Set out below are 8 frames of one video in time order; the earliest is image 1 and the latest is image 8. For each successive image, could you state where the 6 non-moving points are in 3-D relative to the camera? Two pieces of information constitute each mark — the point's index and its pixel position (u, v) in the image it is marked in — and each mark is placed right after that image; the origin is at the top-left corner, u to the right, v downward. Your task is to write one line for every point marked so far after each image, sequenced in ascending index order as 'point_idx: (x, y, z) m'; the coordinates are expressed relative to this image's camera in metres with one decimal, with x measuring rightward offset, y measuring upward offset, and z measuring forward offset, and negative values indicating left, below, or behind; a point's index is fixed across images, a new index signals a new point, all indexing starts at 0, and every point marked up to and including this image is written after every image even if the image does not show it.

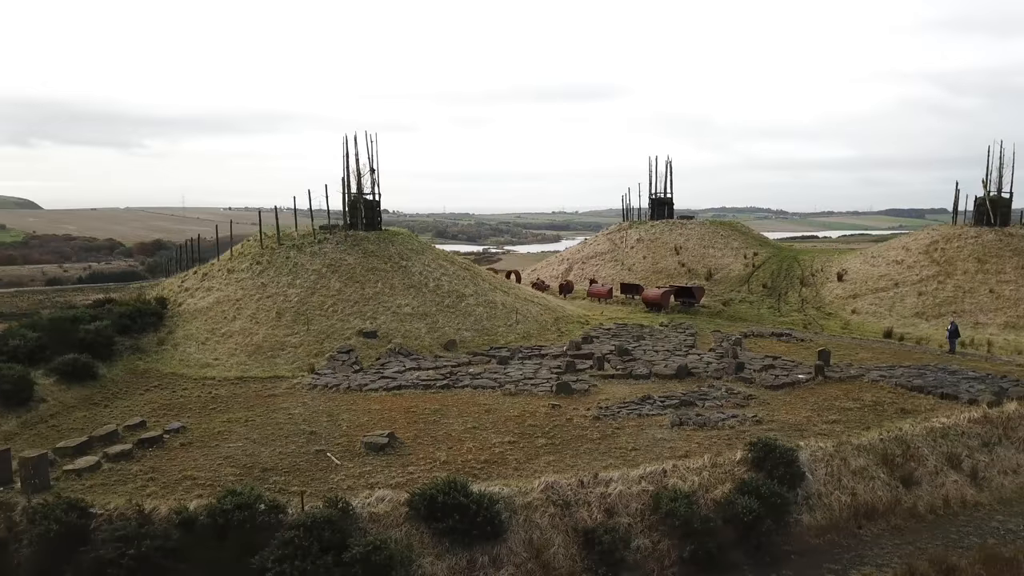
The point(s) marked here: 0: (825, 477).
0: (+5.1, -3.1, +13.4) m
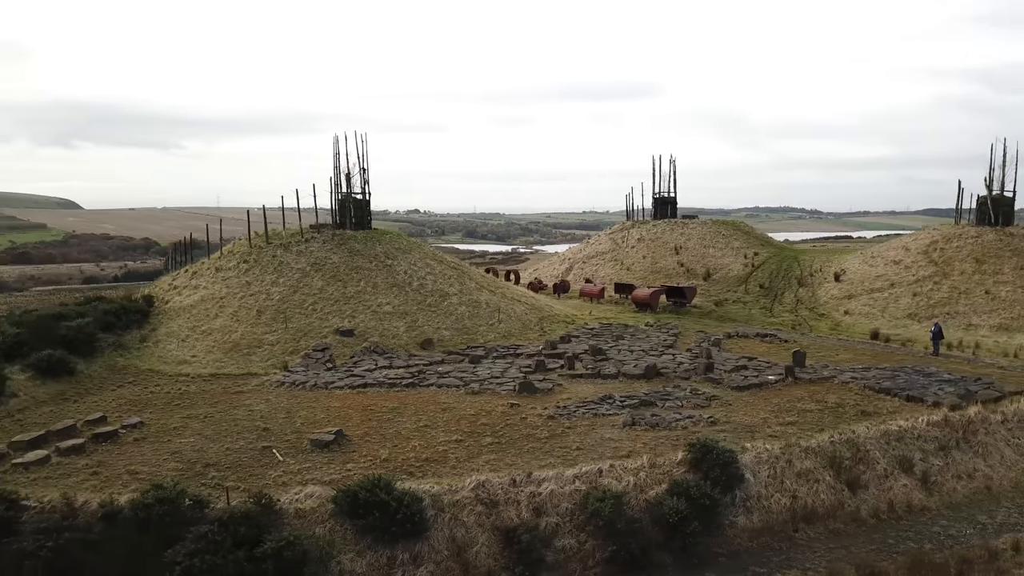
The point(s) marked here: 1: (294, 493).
0: (+4.1, -3.1, +13.2) m
1: (-3.2, -3.0, +12.1) m
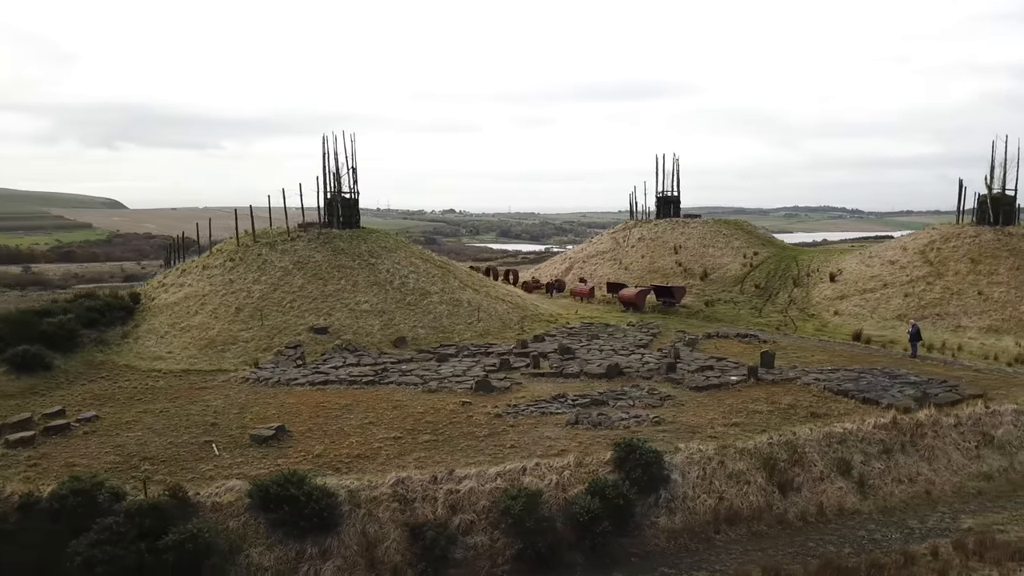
0: (+2.9, -3.1, +13.1) m
1: (-4.5, -3.0, +12.3) m
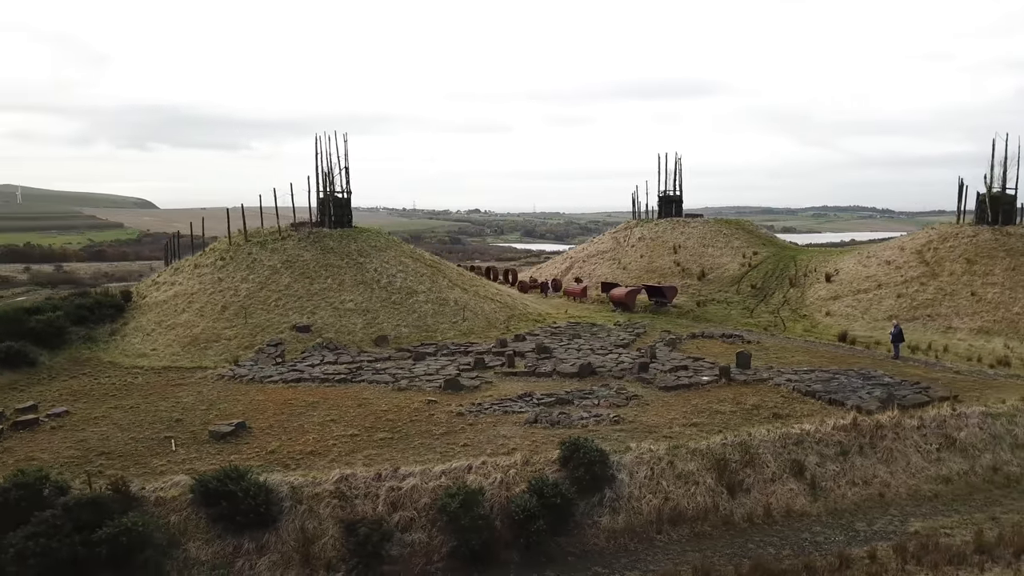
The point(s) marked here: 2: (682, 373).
0: (+2.1, -3.0, +13.0) m
1: (-5.3, -2.9, +12.5) m
2: (+4.0, -2.0, +19.2) m
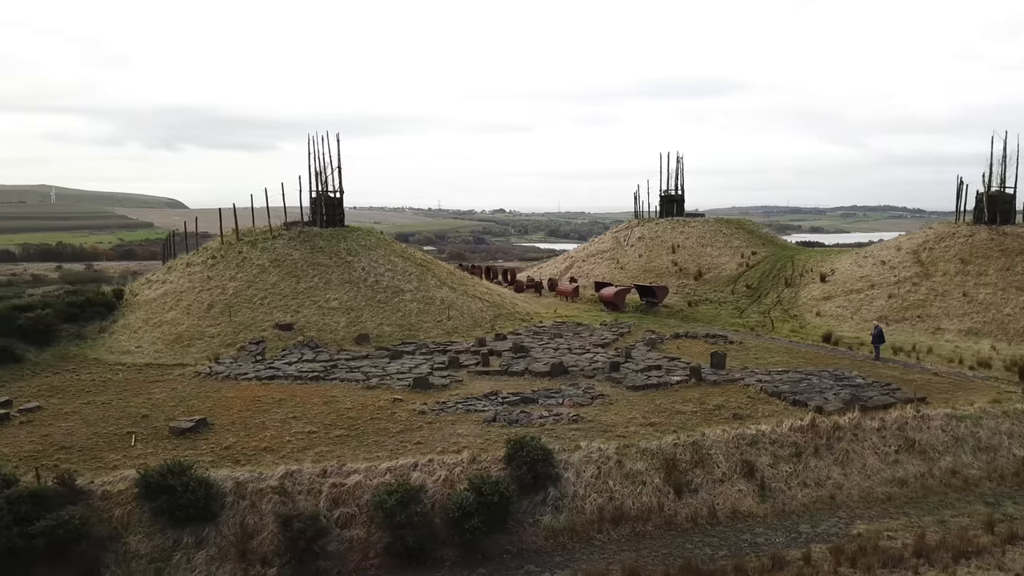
0: (+1.2, -3.0, +13.0) m
1: (-6.2, -2.9, +12.7) m
2: (+3.3, -2.0, +19.1) m
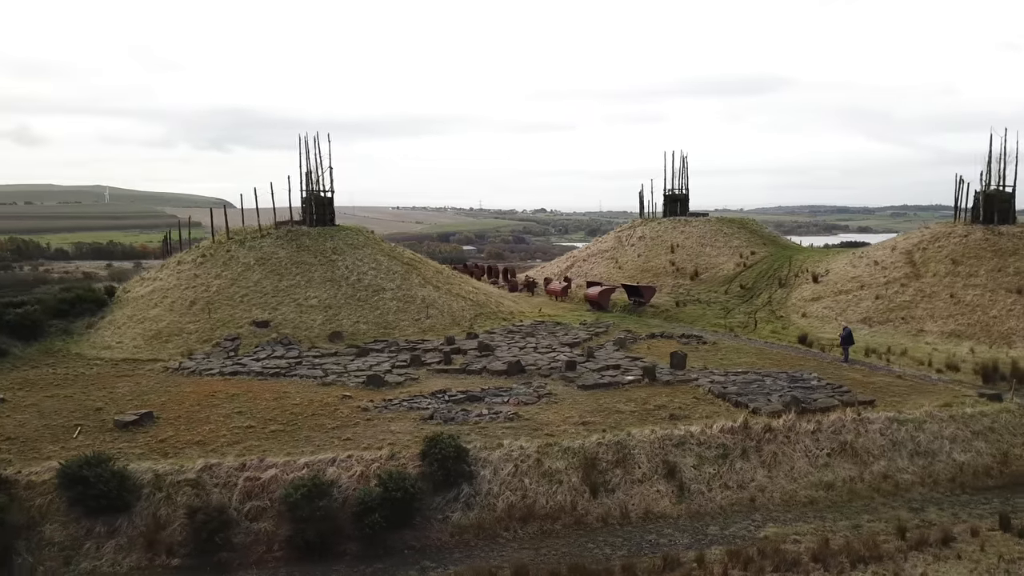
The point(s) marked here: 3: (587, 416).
0: (-0.2, -3.0, +13.1) m
1: (-7.6, -2.8, +13.1) m
2: (+2.2, -2.0, +19.0) m
3: (+1.4, -2.5, +15.7) m
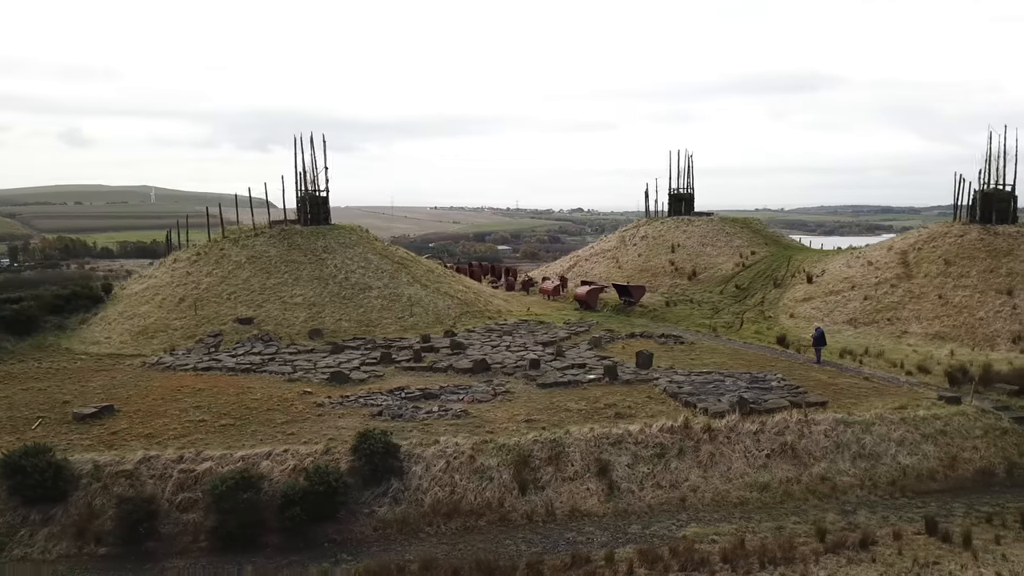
0: (-1.3, -3.0, +13.2) m
1: (-8.7, -2.8, +13.6) m
2: (+1.4, -1.9, +19.0) m
3: (+0.4, -2.4, +15.7) m
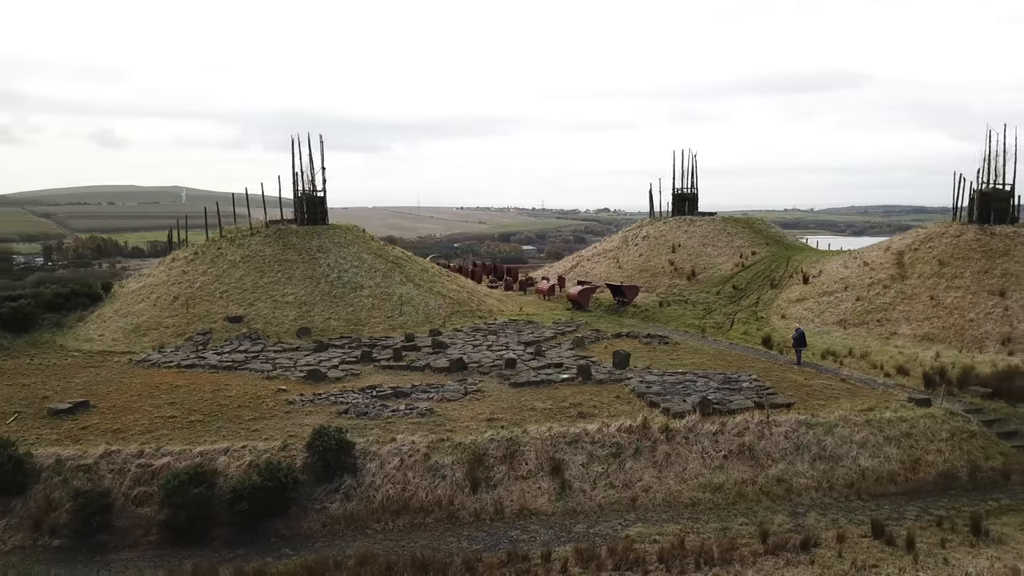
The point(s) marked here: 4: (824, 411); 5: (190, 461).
0: (-2.1, -3.0, +13.3) m
1: (-9.4, -2.7, +14.0) m
2: (+0.8, -1.9, +19.0) m
3: (-0.3, -2.4, +15.8) m
4: (+5.8, -2.3, +15.3) m
5: (-5.3, -2.8, +13.4) m
